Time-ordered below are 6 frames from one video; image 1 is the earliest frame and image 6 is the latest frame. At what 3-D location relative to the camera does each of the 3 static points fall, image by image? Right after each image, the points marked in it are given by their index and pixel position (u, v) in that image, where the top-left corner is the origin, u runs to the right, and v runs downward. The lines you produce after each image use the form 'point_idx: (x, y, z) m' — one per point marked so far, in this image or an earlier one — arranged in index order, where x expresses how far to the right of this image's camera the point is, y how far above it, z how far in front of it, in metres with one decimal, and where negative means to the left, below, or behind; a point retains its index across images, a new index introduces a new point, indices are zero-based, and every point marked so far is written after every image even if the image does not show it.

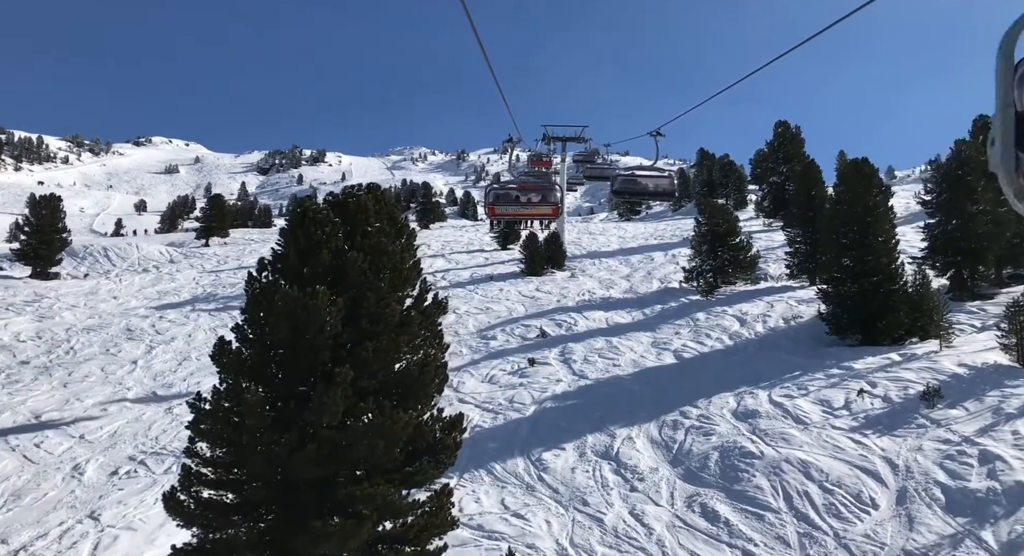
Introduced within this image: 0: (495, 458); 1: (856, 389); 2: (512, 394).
0: (-0.4, -3.8, +14.1) m
1: (+7.6, -2.5, +14.9) m
2: (0.0, -3.0, +17.5) m
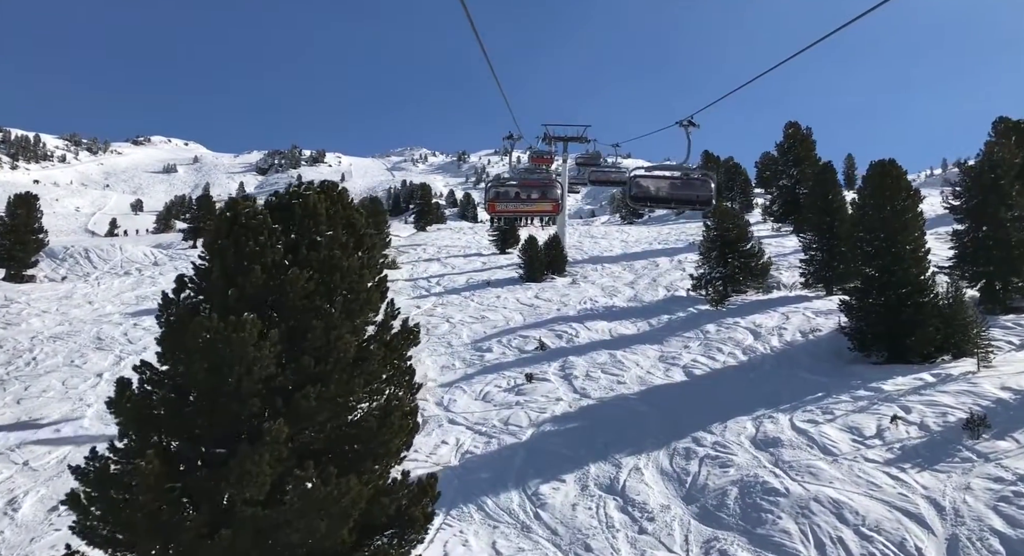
0: (-0.5, -4.0, +12.6) m
1: (+7.5, -2.7, +13.5) m
2: (-0.1, -3.2, +16.1) m
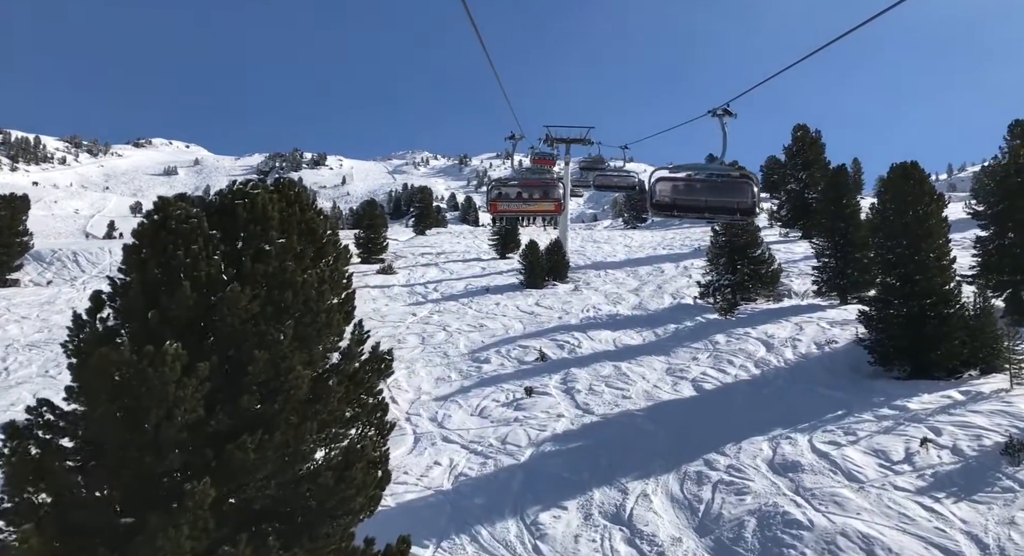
0: (-0.5, -4.1, +11.6) m
1: (+7.4, -2.9, +12.4) m
2: (-0.2, -3.4, +15.0) m
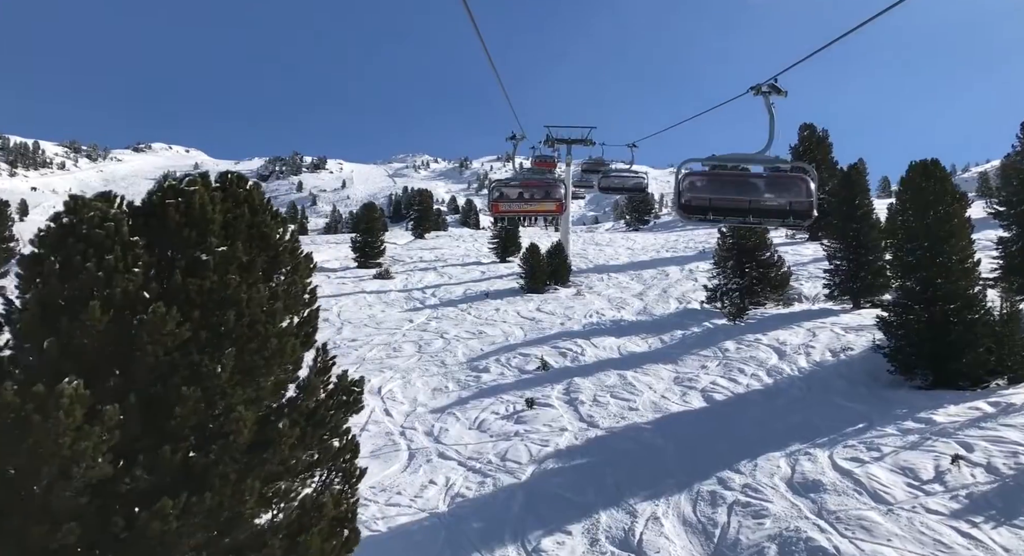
0: (-0.5, -4.2, +10.8) m
1: (+7.4, -3.0, +11.6) m
2: (-0.2, -3.5, +14.2) m
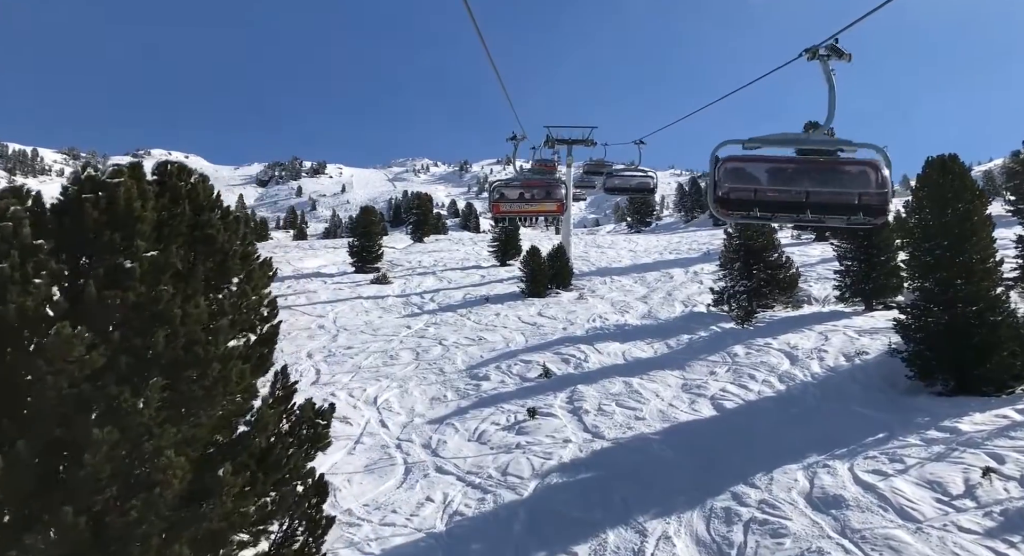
0: (-0.5, -4.3, +10.1) m
1: (+7.5, -3.0, +10.9) m
2: (-0.1, -3.6, +13.5) m
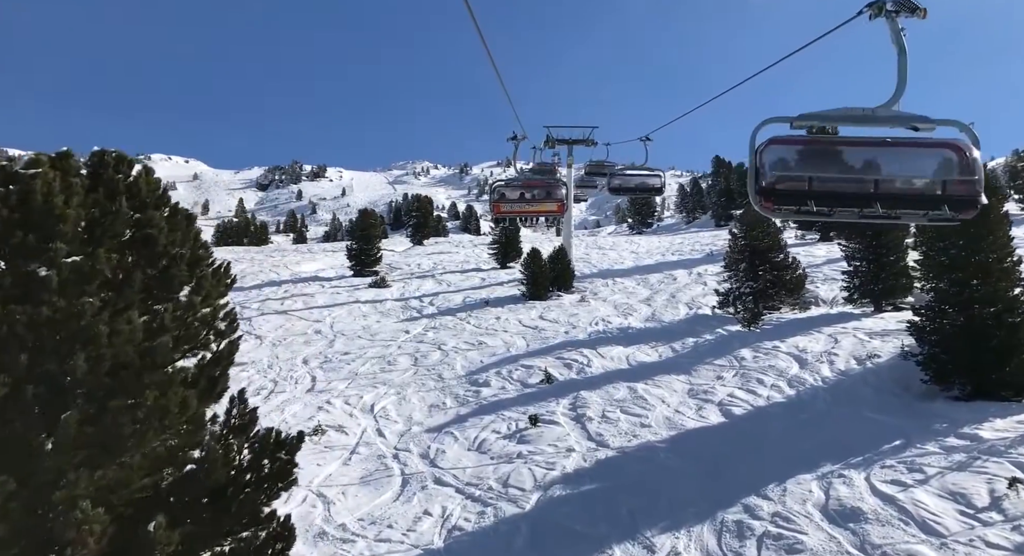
0: (-0.5, -4.4, +9.5) m
1: (+7.5, -3.0, +10.3) m
2: (-0.1, -3.7, +13.0) m
